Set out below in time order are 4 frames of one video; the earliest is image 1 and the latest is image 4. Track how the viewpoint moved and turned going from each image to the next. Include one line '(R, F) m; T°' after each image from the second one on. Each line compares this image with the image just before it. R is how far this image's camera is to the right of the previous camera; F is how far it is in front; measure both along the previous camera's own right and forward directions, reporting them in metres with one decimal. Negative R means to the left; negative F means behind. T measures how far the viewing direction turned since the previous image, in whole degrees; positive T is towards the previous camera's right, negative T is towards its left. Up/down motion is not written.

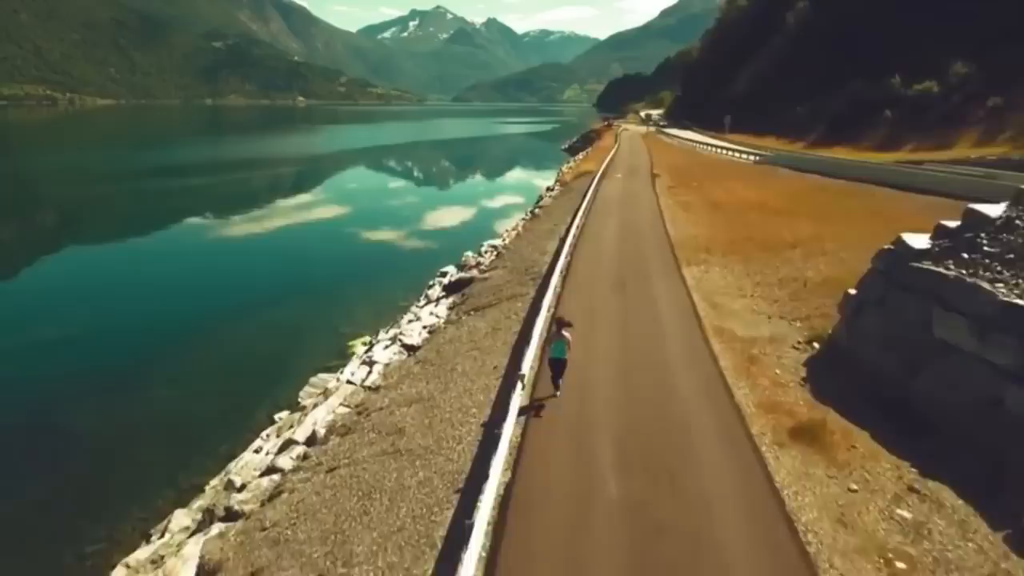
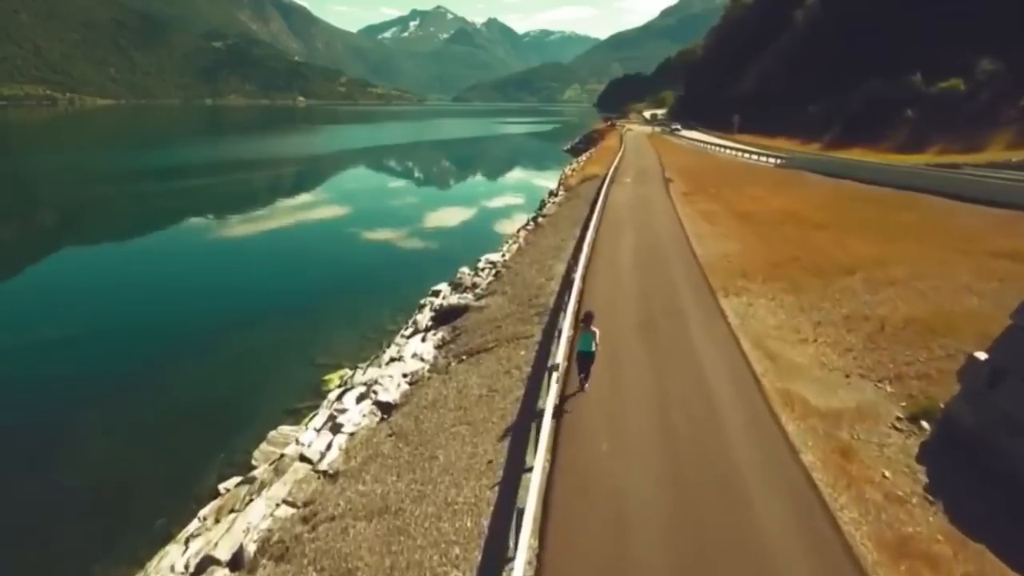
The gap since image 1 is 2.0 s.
(0.0, +4.6) m; 0°
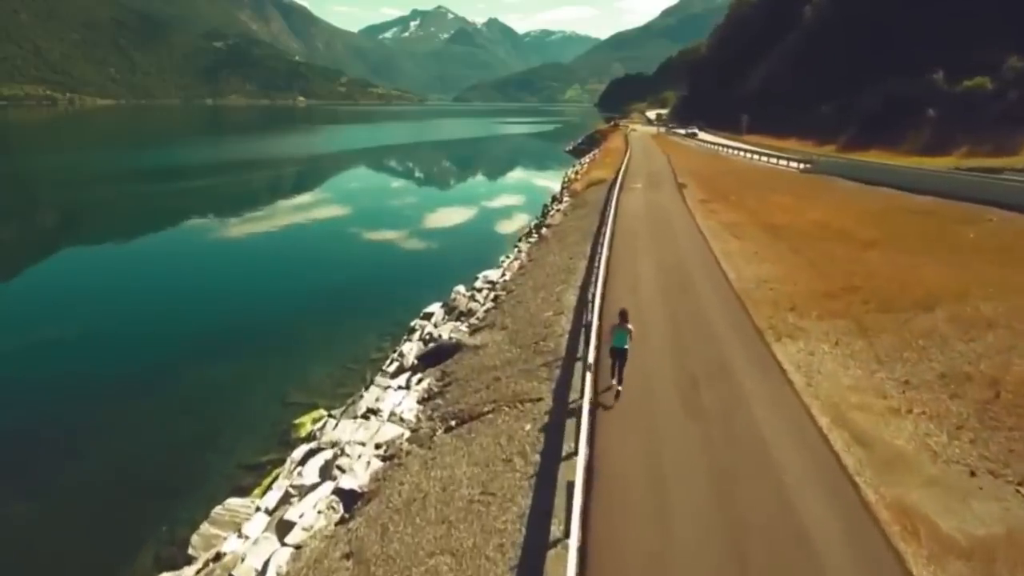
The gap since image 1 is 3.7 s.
(0.0, +4.1) m; 0°
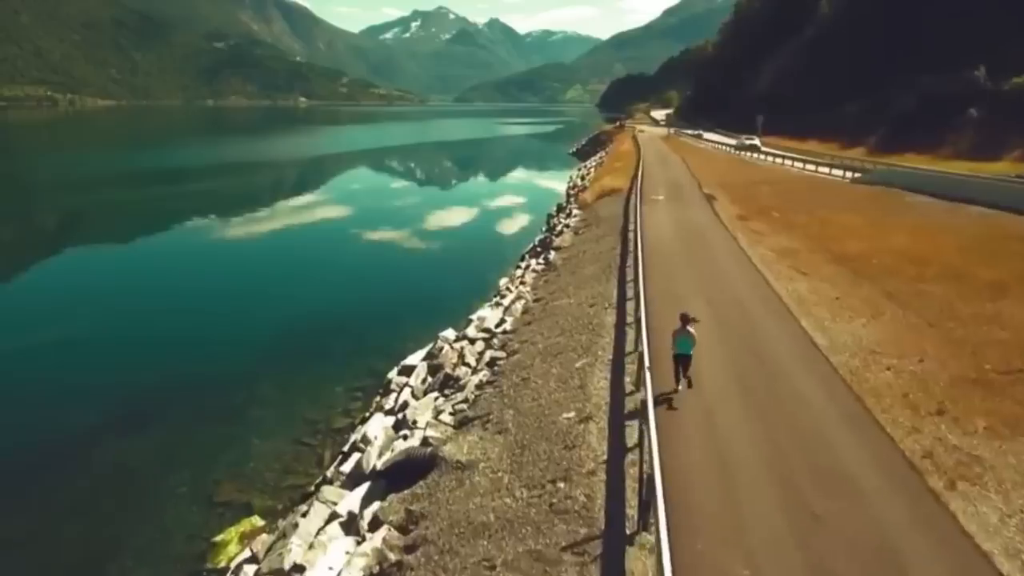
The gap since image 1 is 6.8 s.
(0.0, +6.9) m; 0°
